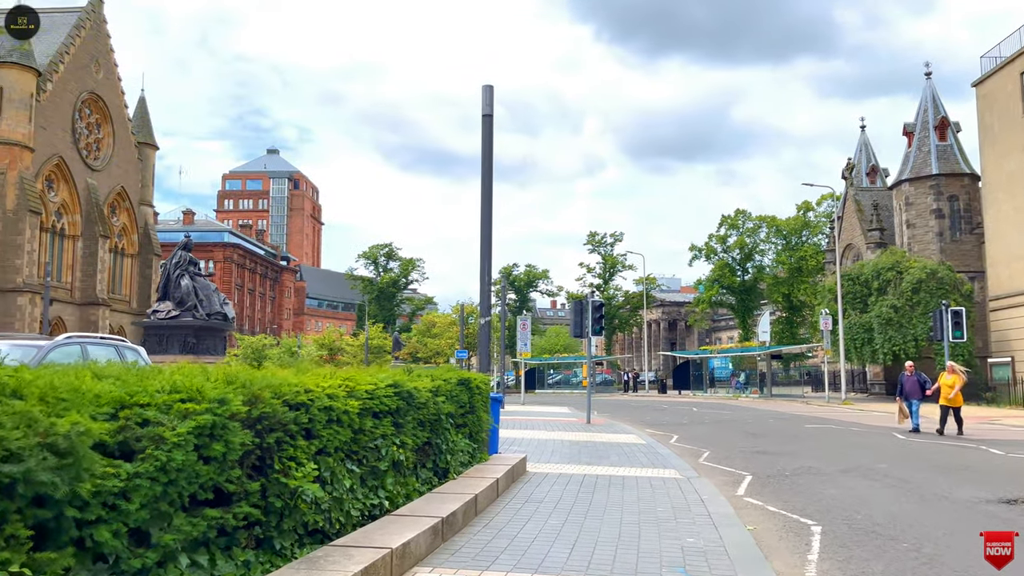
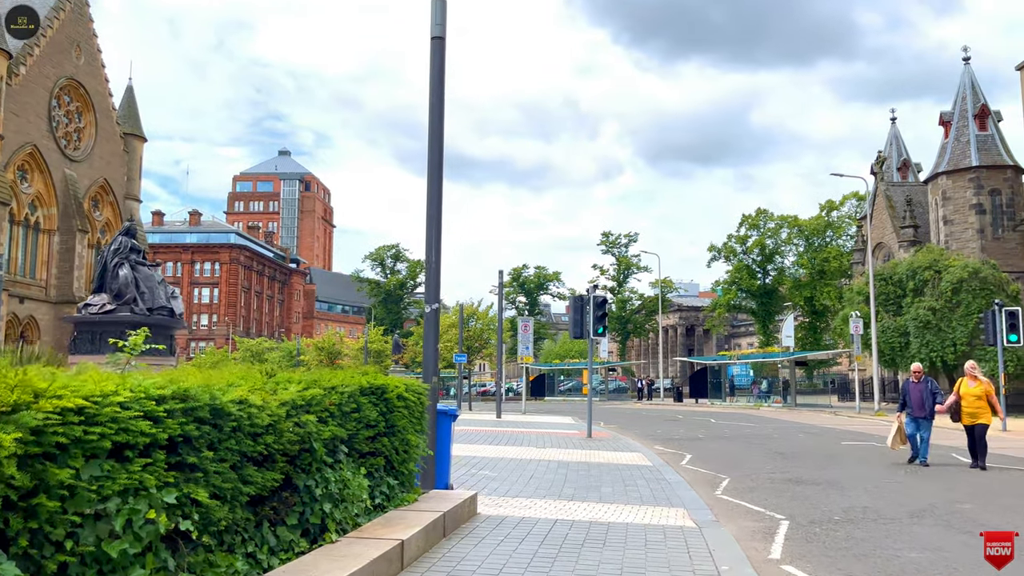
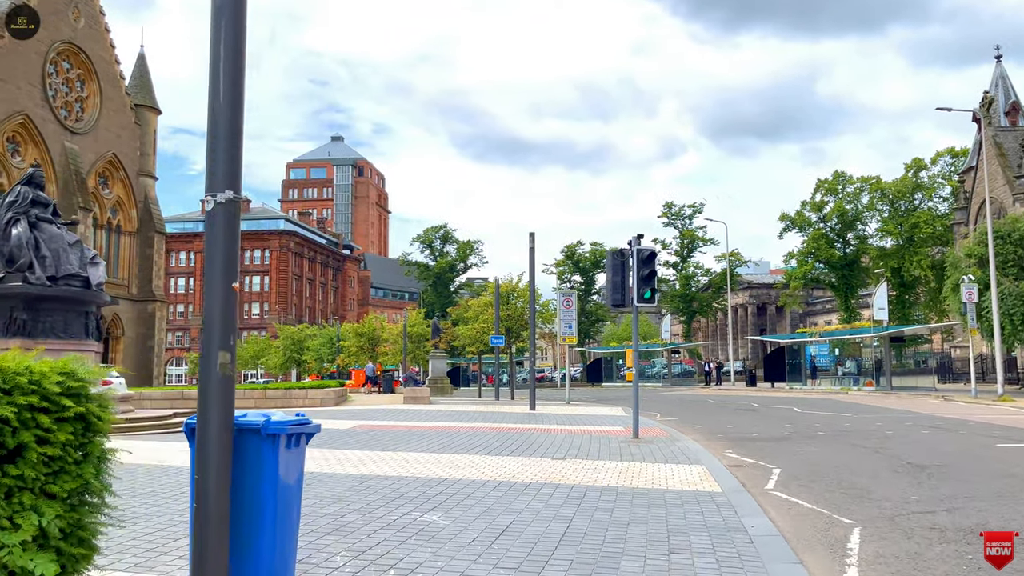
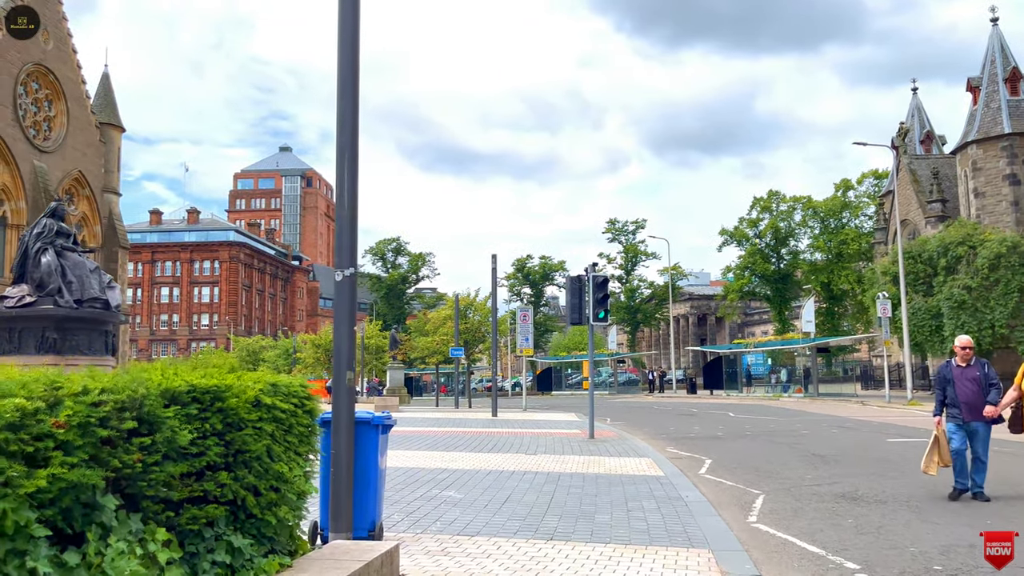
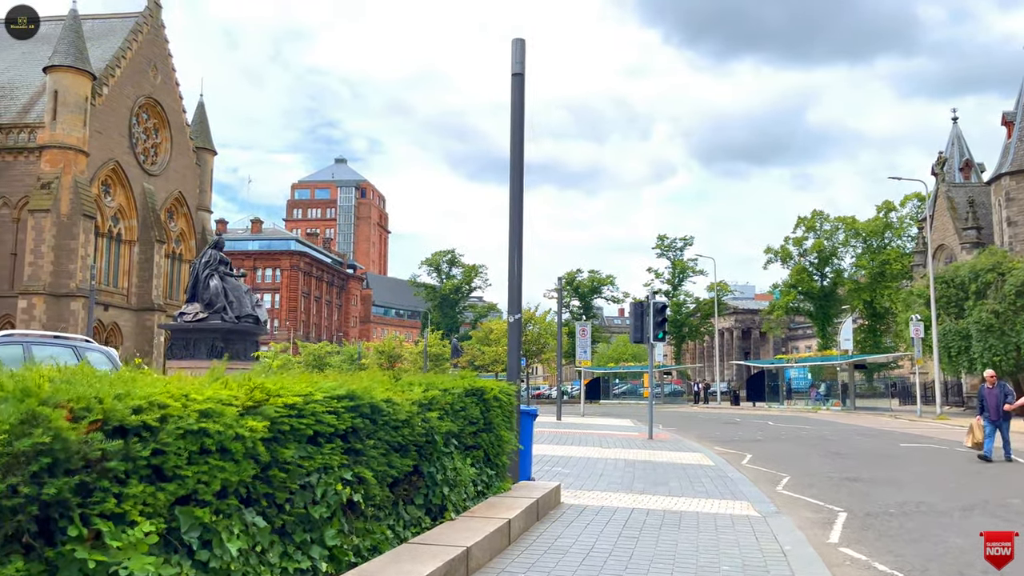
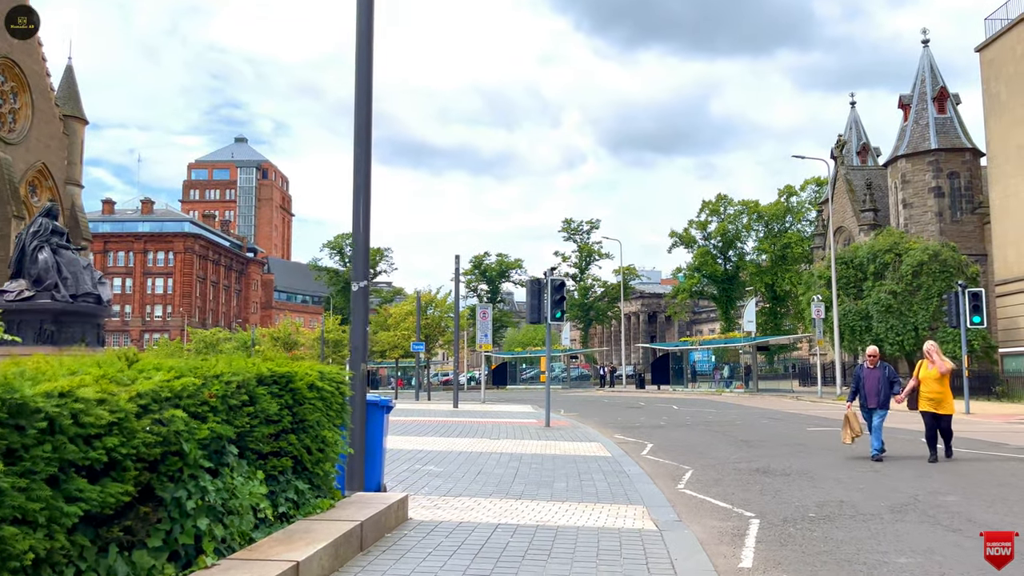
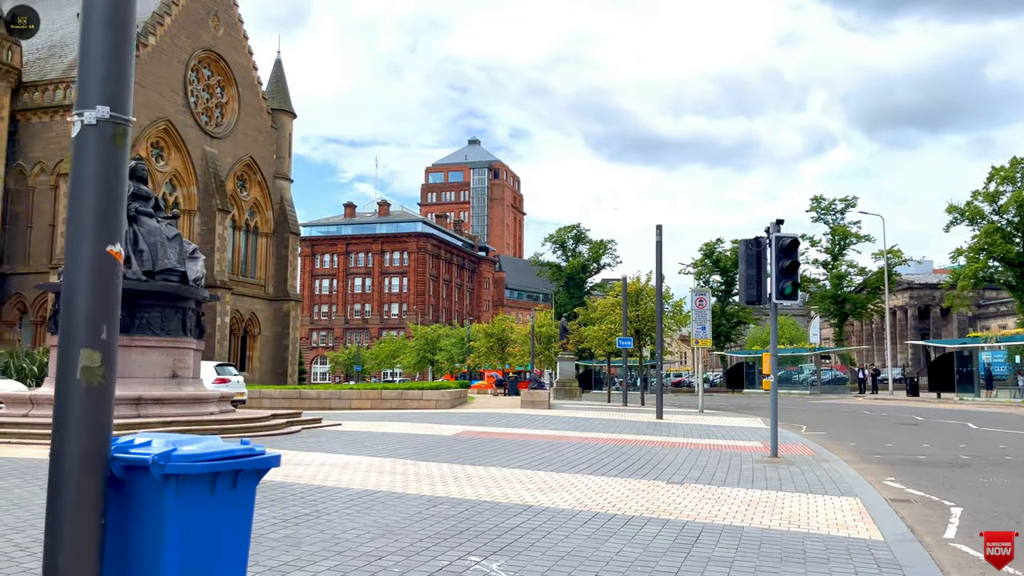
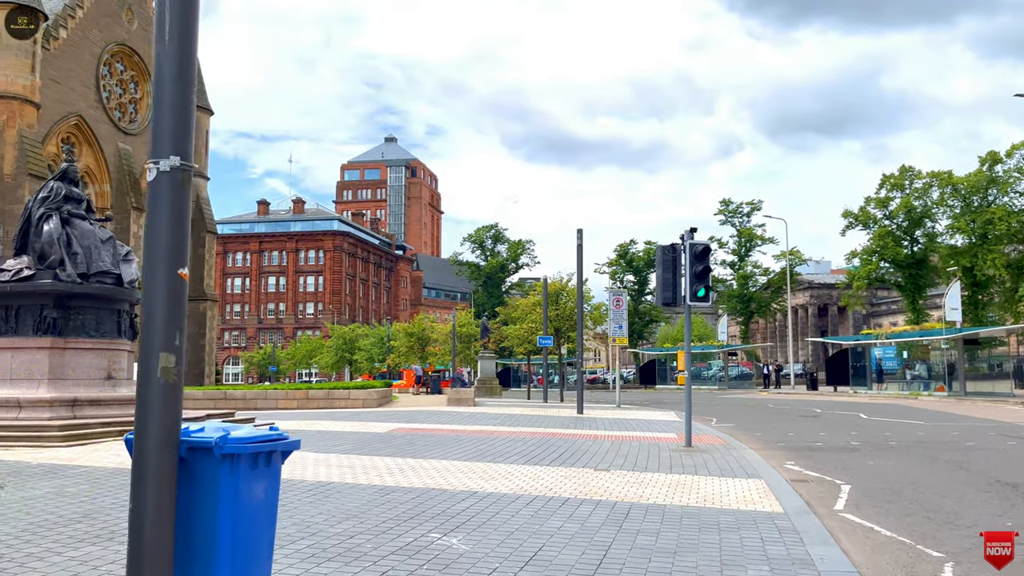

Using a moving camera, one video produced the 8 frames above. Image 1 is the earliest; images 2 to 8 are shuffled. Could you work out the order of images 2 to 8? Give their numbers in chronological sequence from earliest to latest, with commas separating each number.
5, 2, 6, 4, 3, 8, 7
